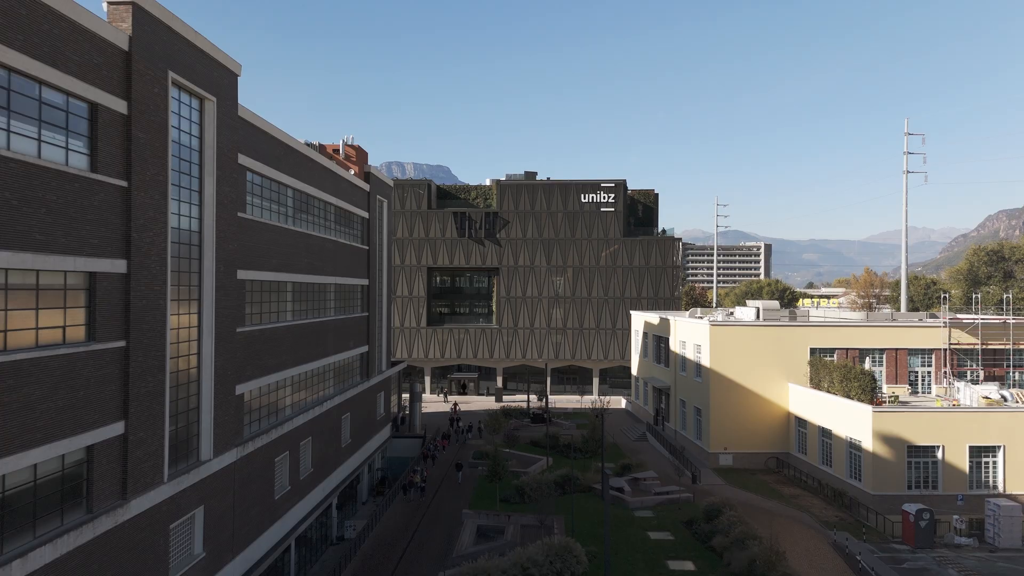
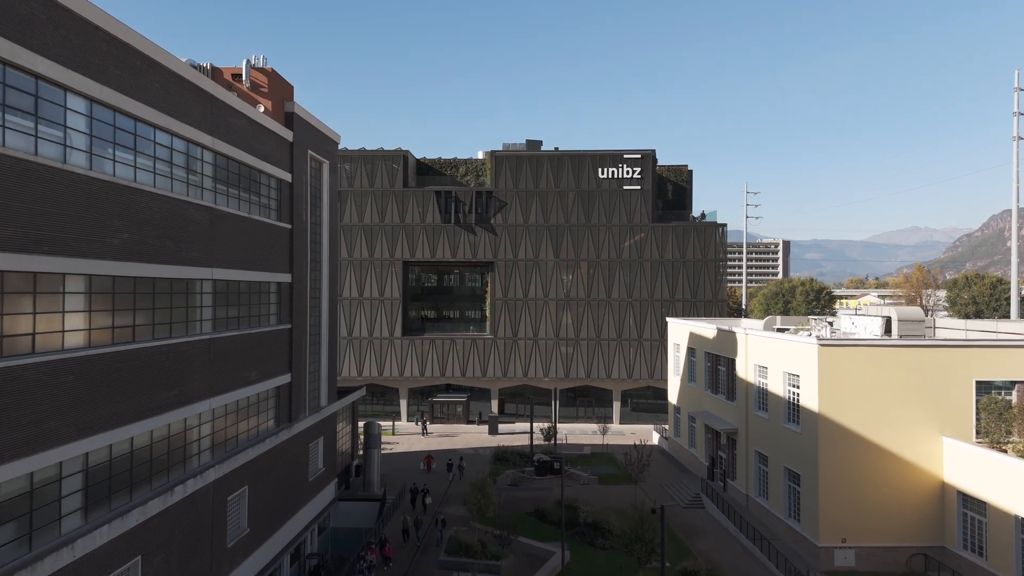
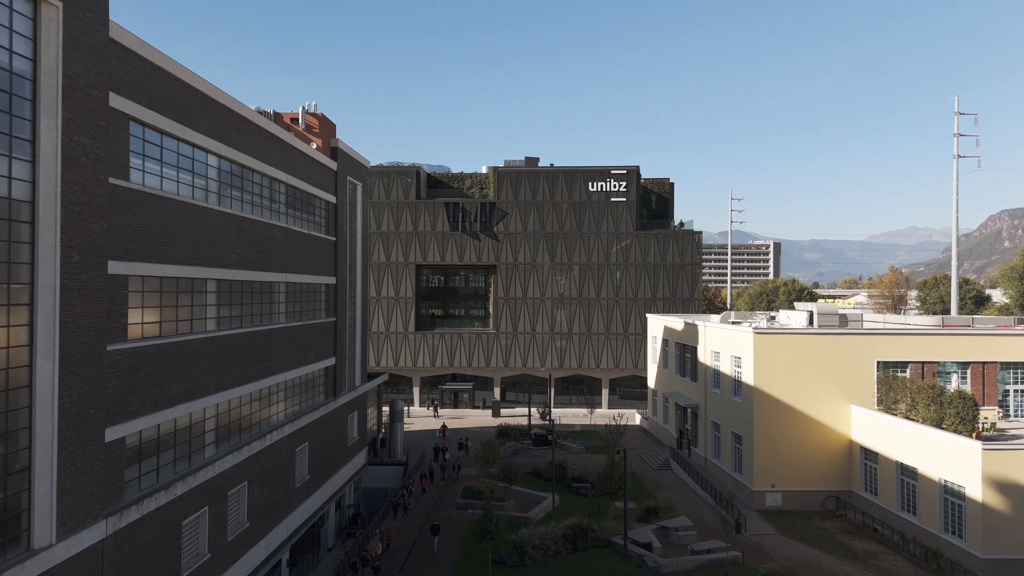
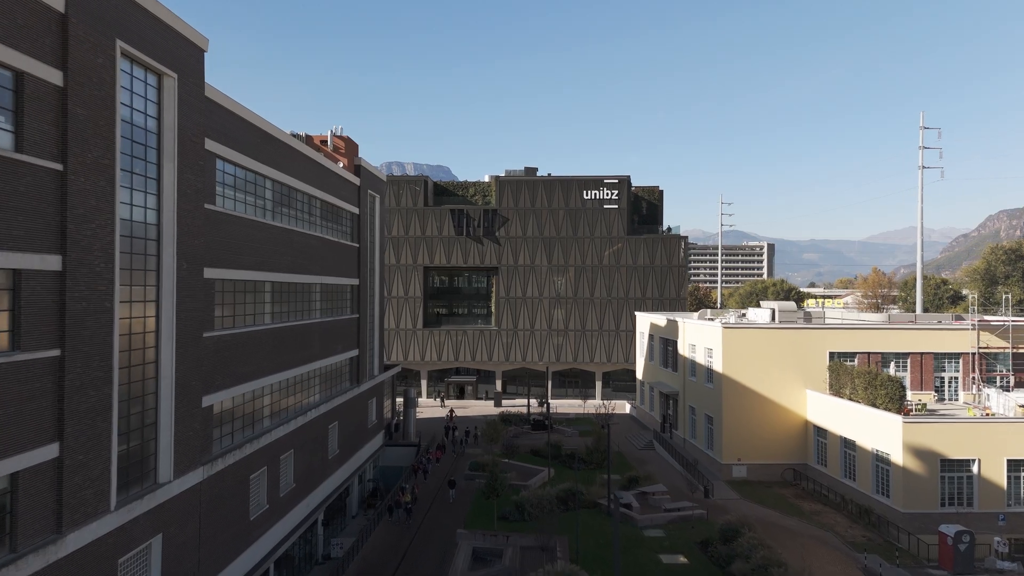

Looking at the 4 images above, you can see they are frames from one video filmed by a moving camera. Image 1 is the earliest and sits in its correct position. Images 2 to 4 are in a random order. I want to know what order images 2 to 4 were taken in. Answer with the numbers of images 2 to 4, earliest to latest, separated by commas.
4, 3, 2
